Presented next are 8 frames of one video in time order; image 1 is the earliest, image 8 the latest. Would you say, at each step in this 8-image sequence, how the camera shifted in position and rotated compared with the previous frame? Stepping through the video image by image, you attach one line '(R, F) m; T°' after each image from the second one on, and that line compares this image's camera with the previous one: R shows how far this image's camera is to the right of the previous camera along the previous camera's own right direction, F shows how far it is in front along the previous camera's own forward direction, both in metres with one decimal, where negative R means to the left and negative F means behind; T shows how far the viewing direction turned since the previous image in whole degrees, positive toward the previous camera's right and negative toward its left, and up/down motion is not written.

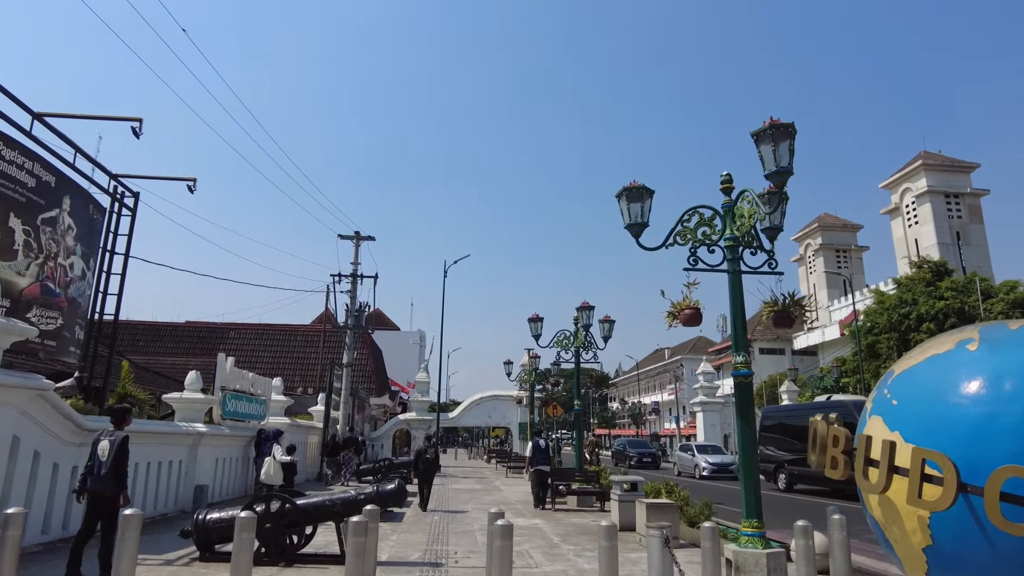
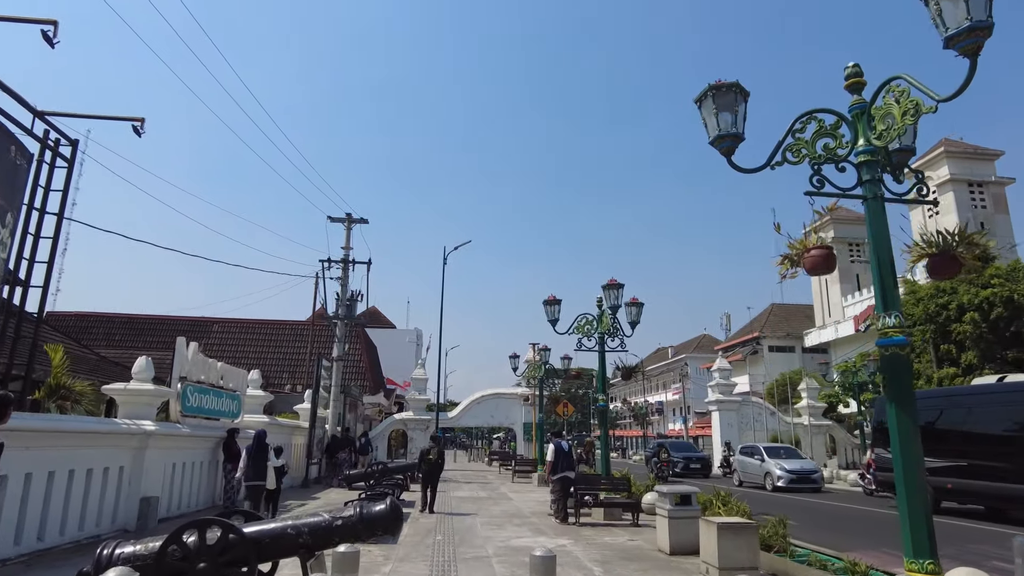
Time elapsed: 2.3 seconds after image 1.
(-0.4, +2.2) m; 0°
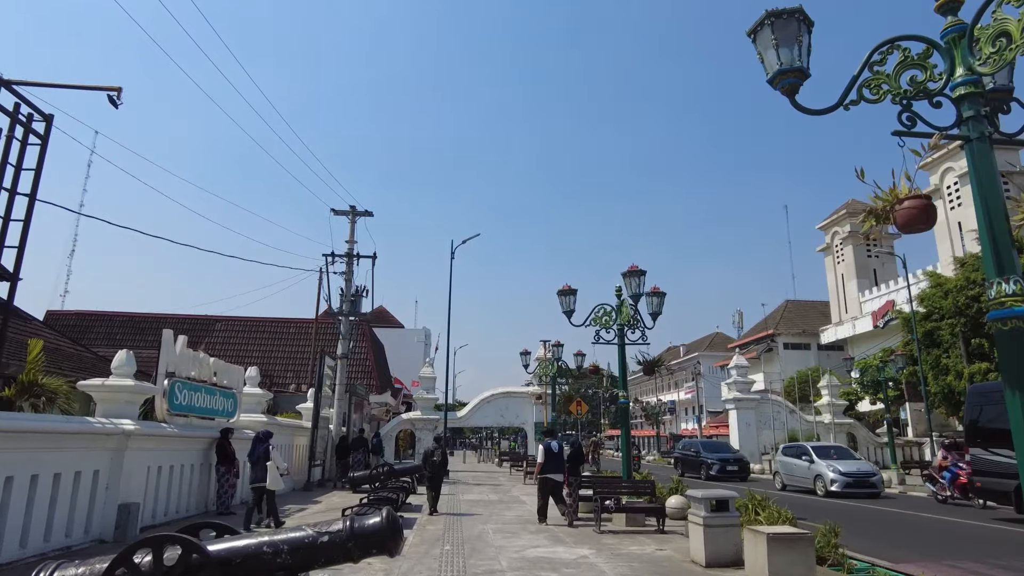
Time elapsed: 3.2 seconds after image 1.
(-0.1, +0.9) m; -1°
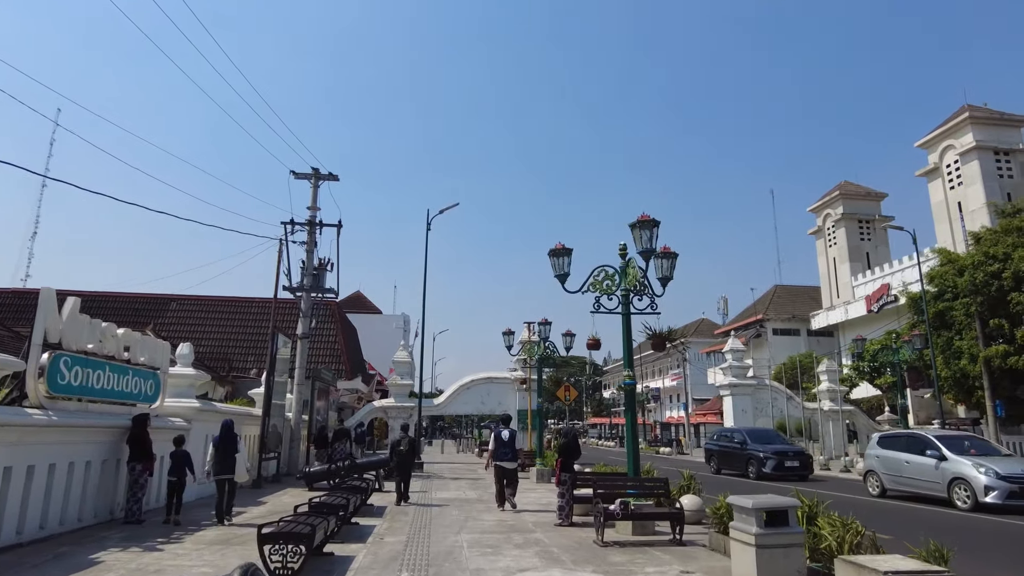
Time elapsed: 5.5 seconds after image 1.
(0.0, +2.3) m; +2°
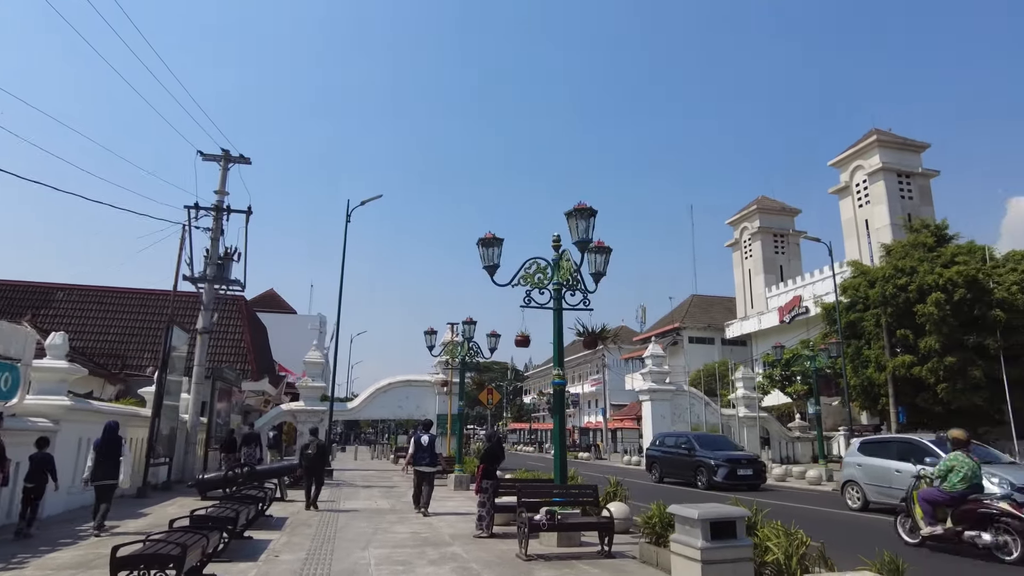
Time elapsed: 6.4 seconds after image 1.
(0.0, +0.8) m; +7°
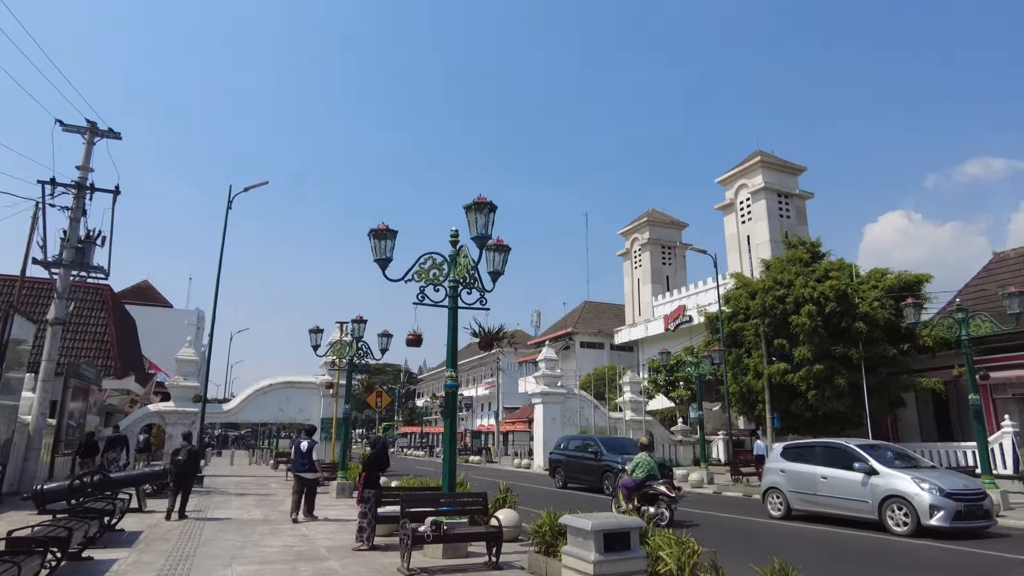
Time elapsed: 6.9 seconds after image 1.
(+0.1, +0.5) m; +9°
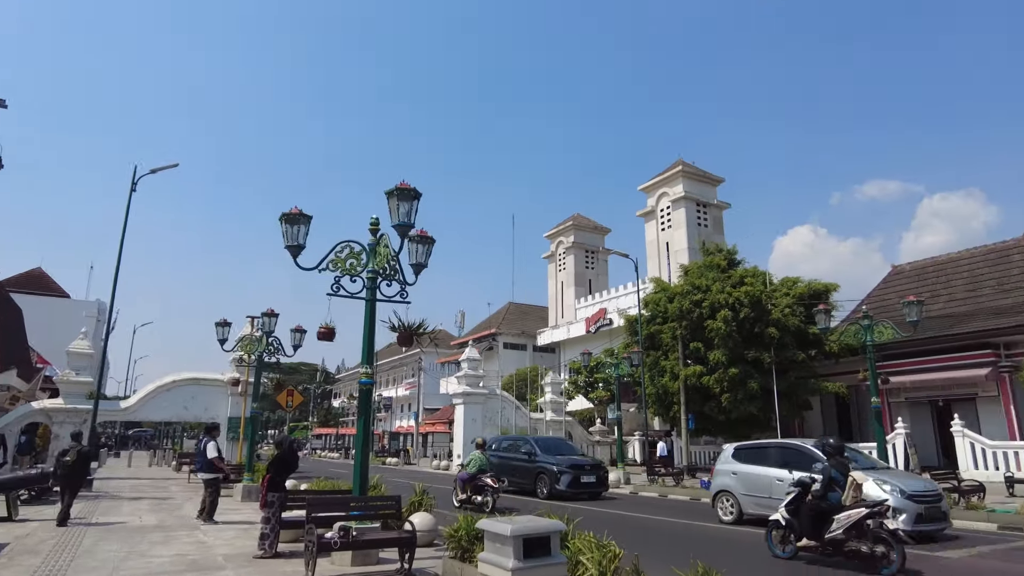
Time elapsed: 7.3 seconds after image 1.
(0.0, +0.4) m; +7°
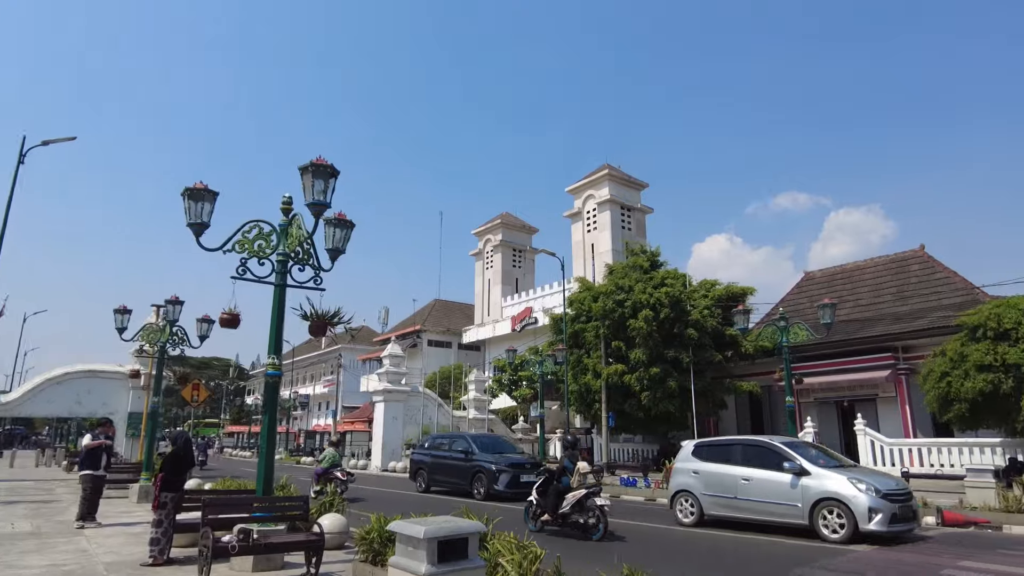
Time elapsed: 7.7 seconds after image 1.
(0.0, +0.4) m; +7°
